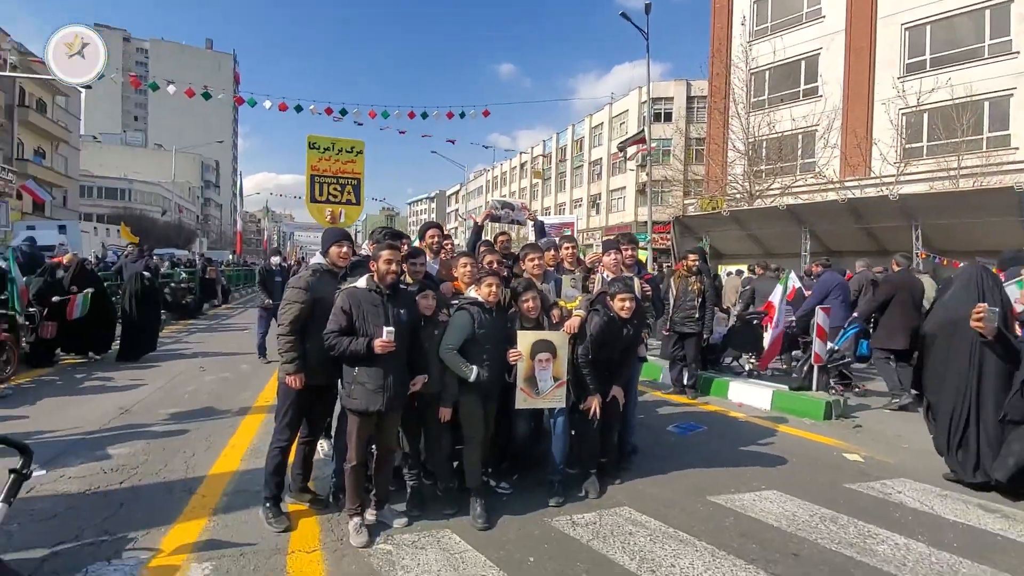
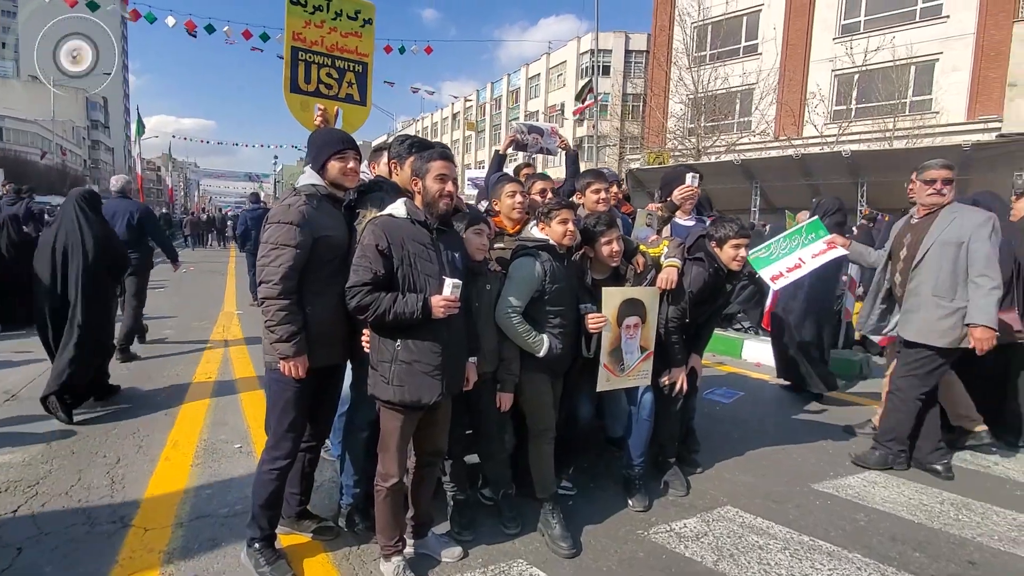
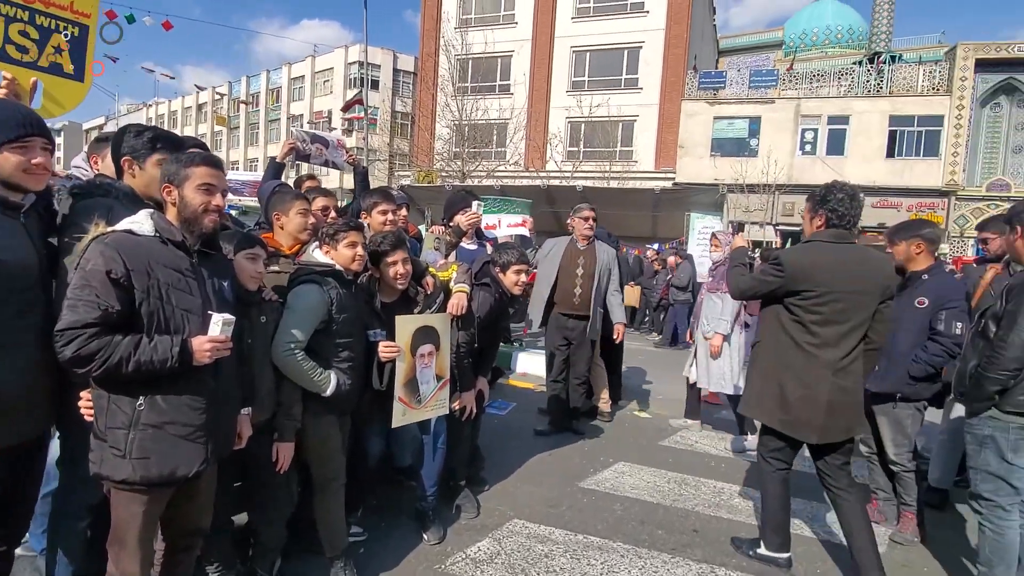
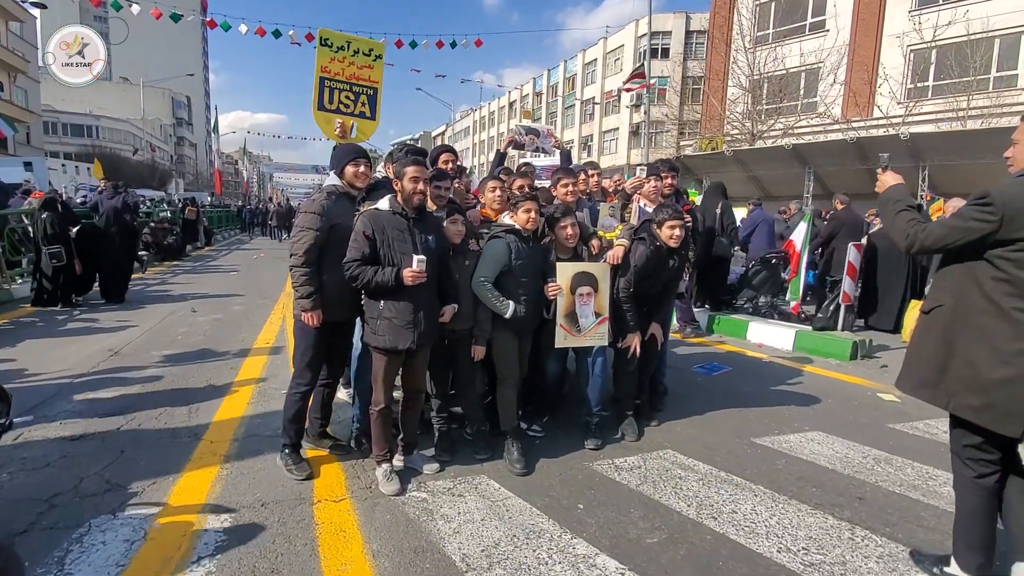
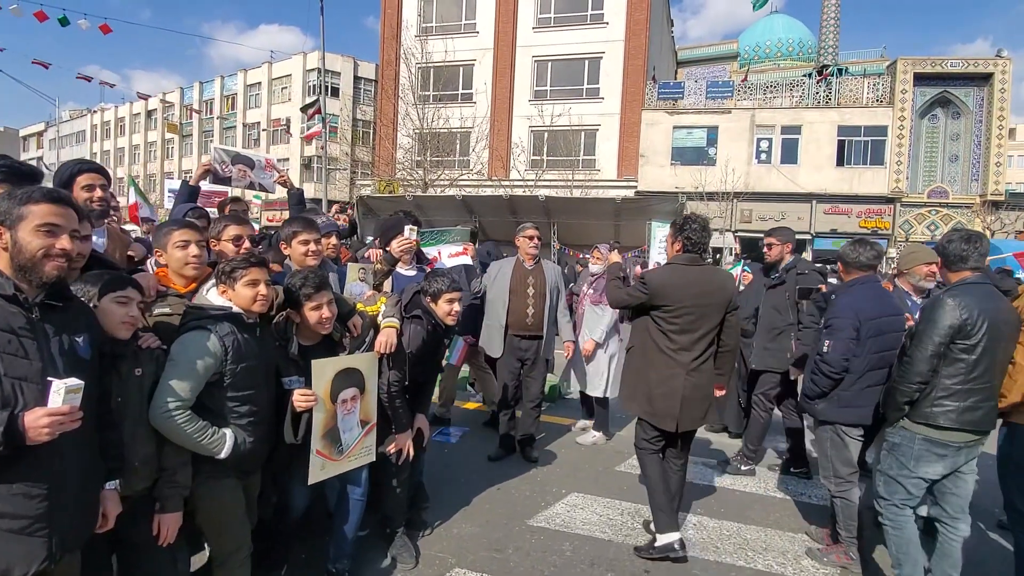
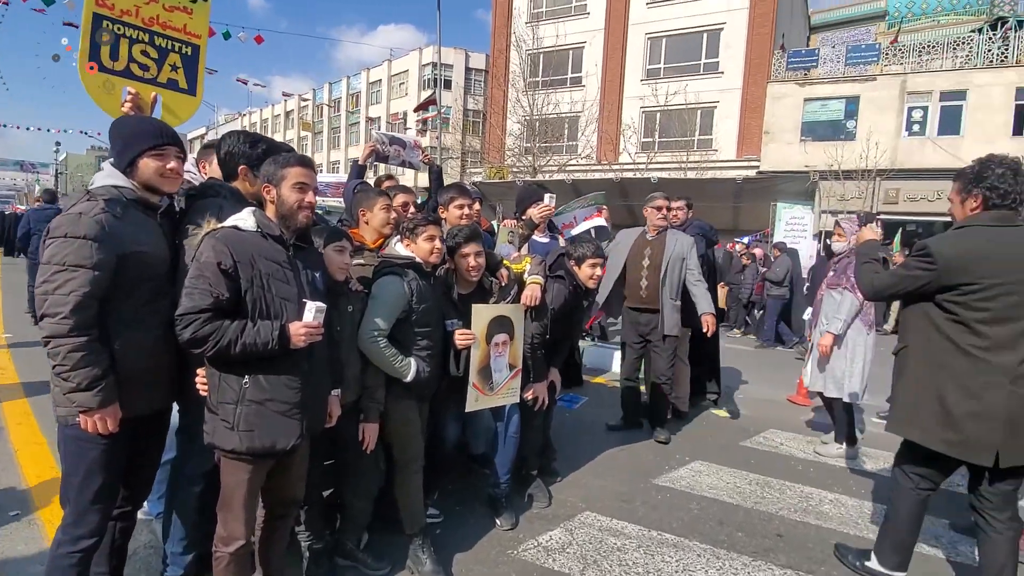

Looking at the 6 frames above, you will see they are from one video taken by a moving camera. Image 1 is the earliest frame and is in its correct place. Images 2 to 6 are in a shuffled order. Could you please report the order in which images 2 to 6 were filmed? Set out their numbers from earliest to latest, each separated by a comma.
4, 2, 6, 3, 5
